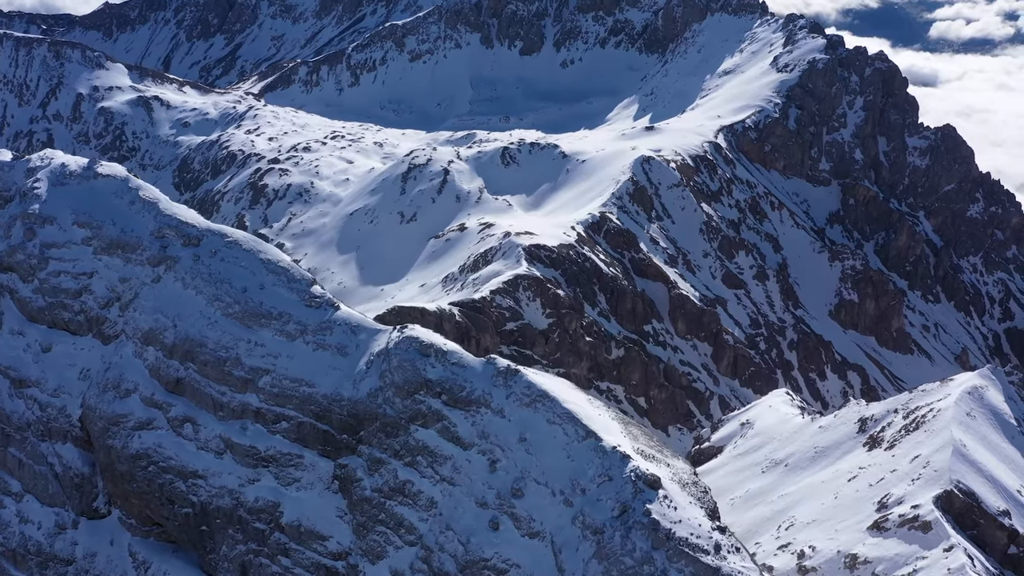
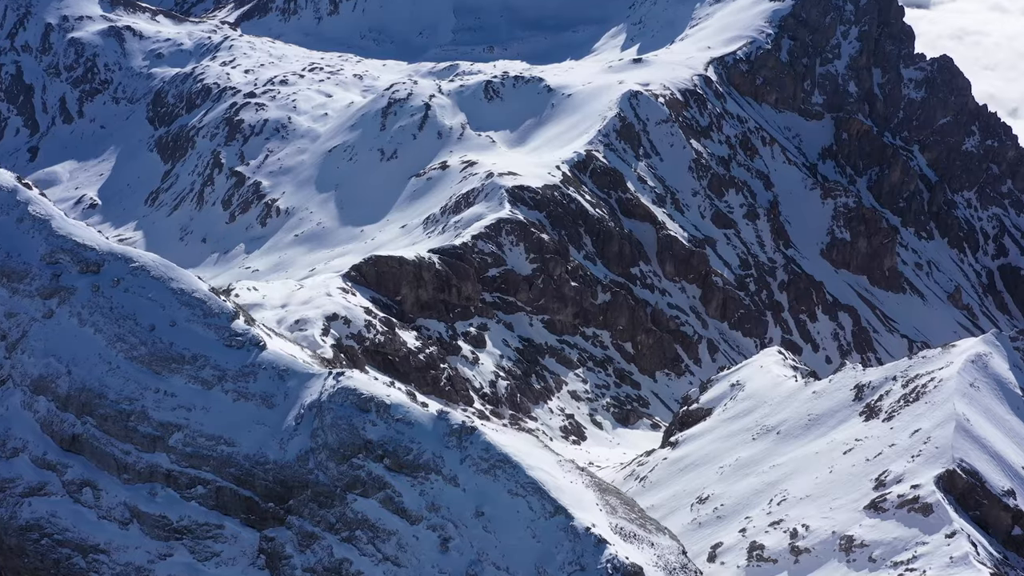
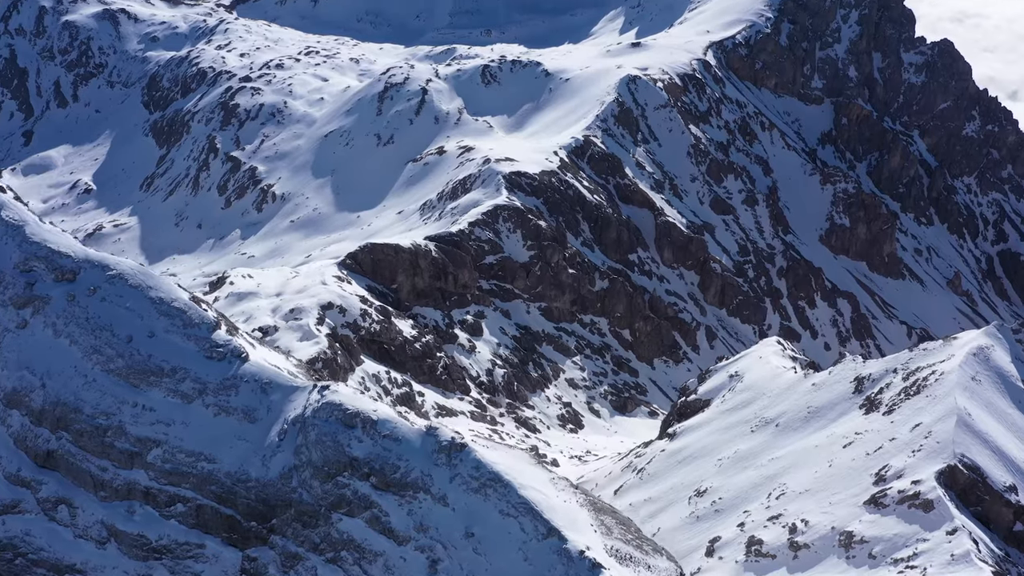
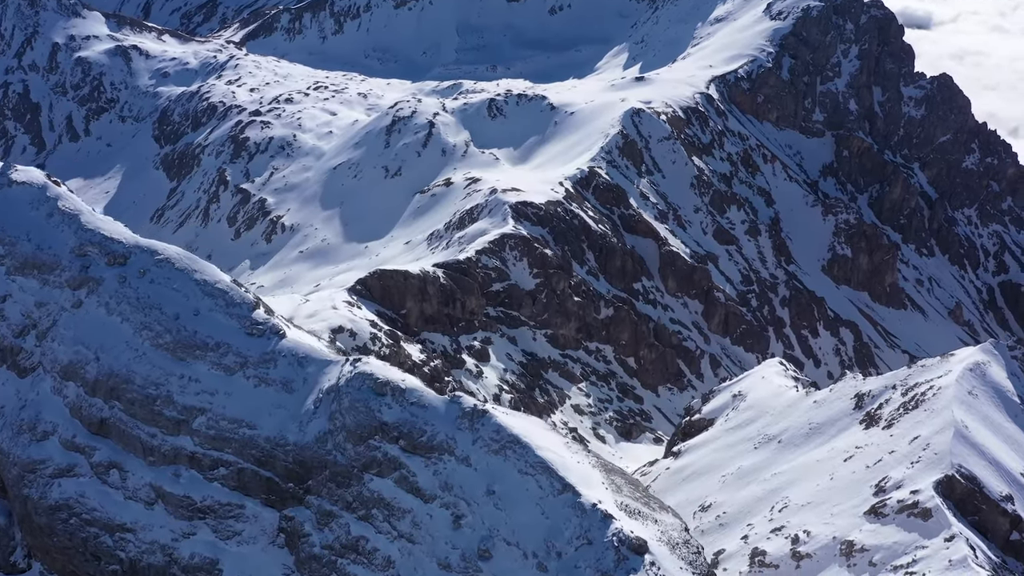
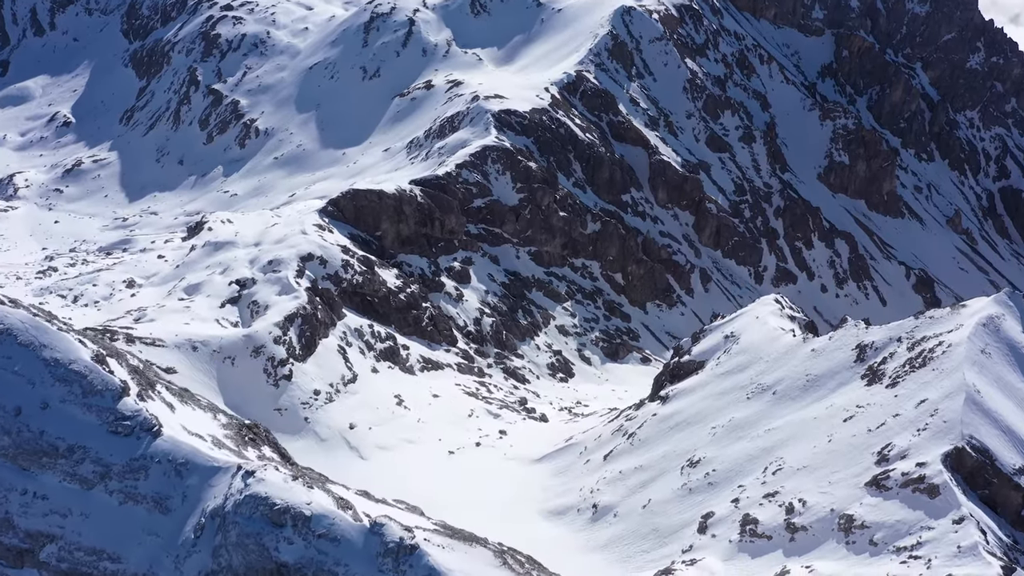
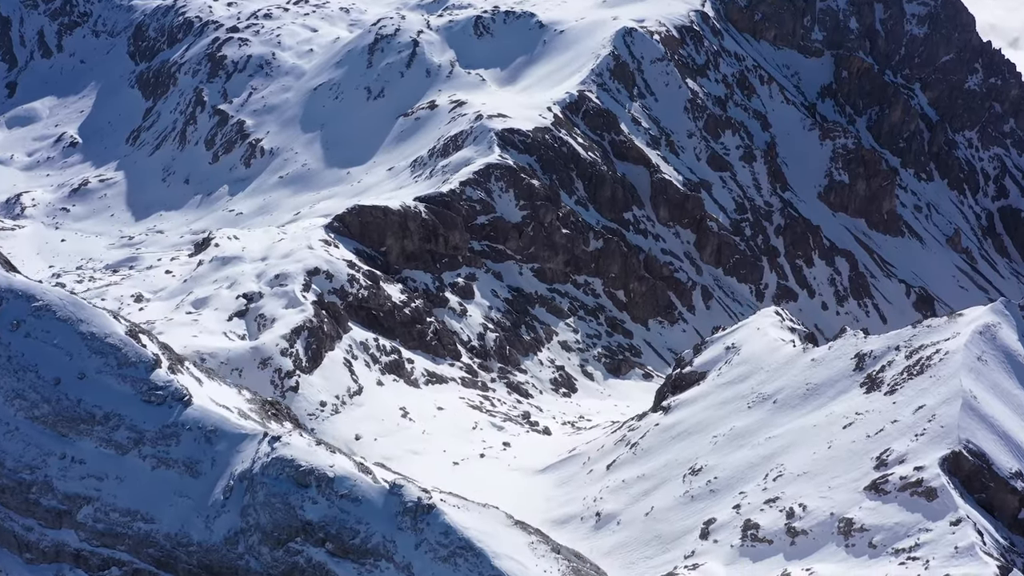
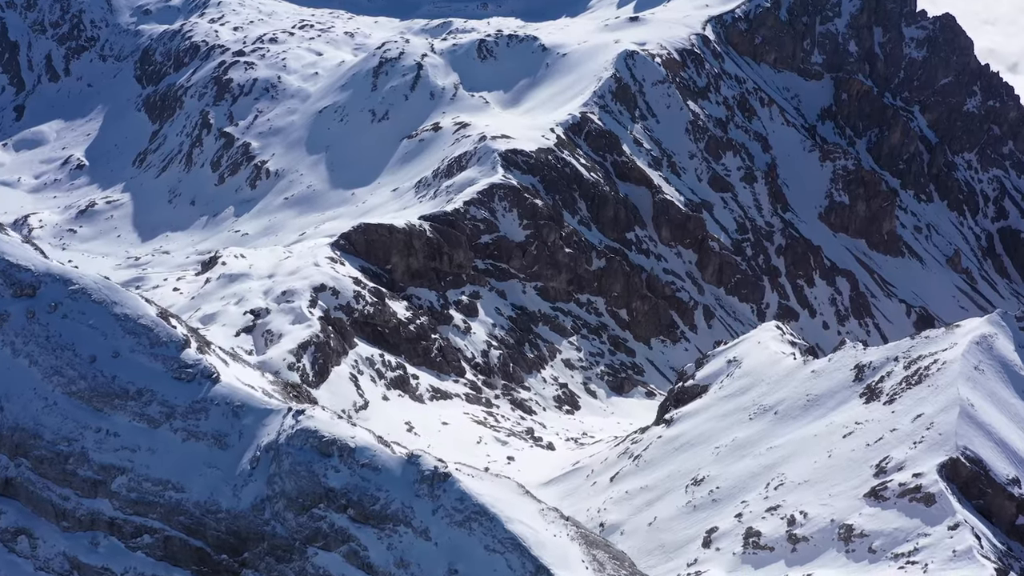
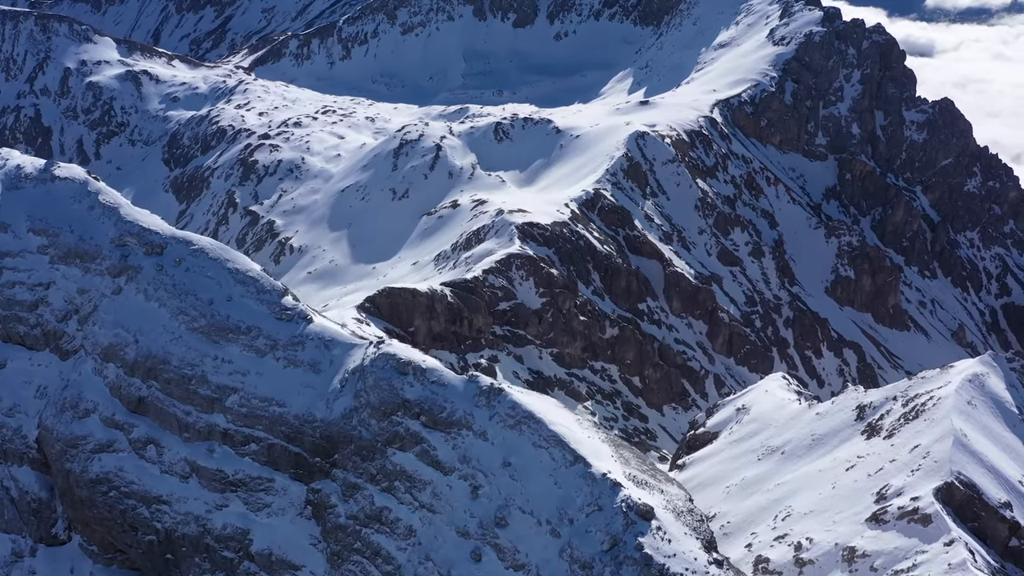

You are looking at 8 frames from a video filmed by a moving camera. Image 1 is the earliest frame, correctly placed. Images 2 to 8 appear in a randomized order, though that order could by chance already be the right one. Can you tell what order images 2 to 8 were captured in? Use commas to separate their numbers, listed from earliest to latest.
8, 4, 2, 3, 7, 6, 5
